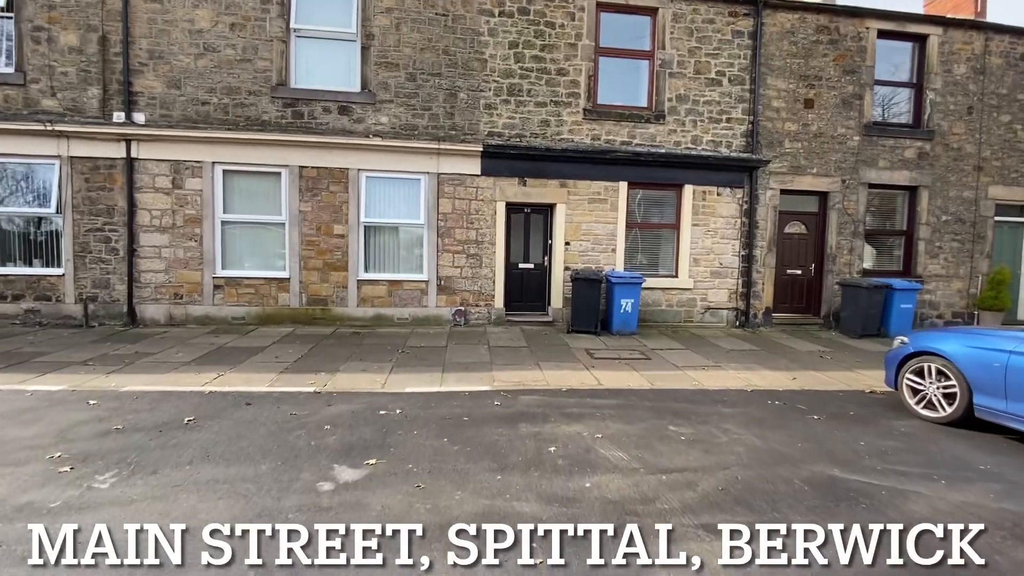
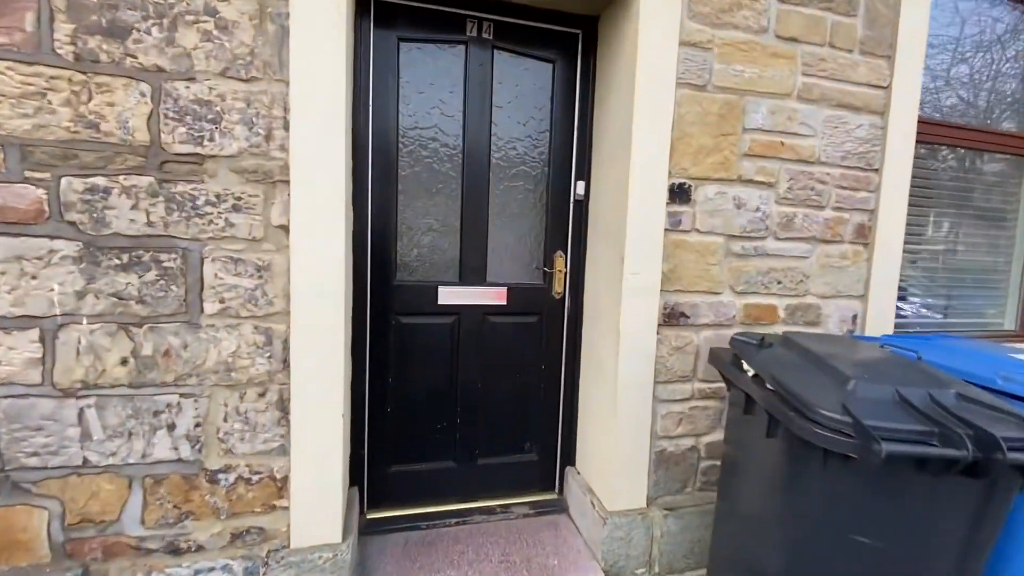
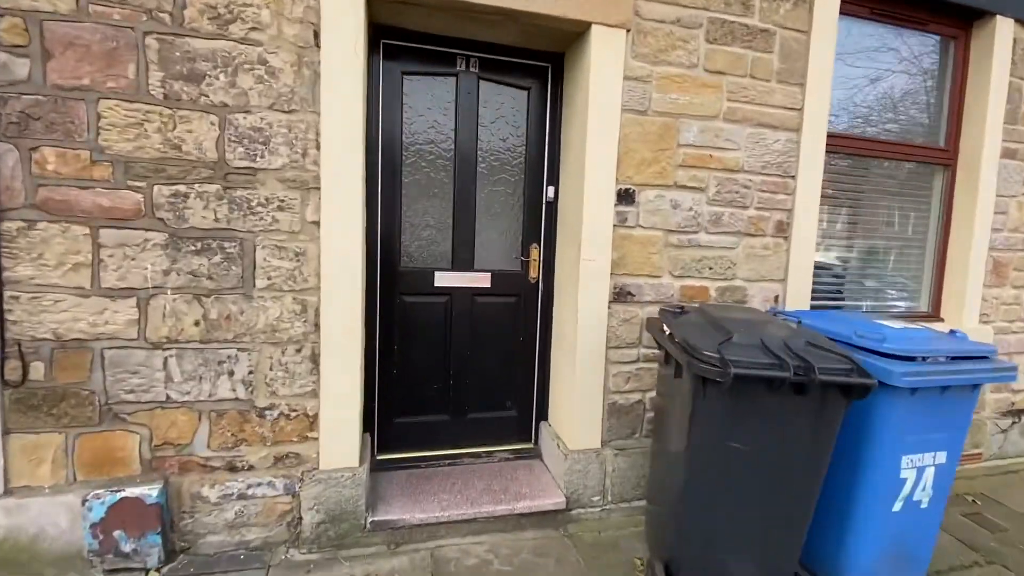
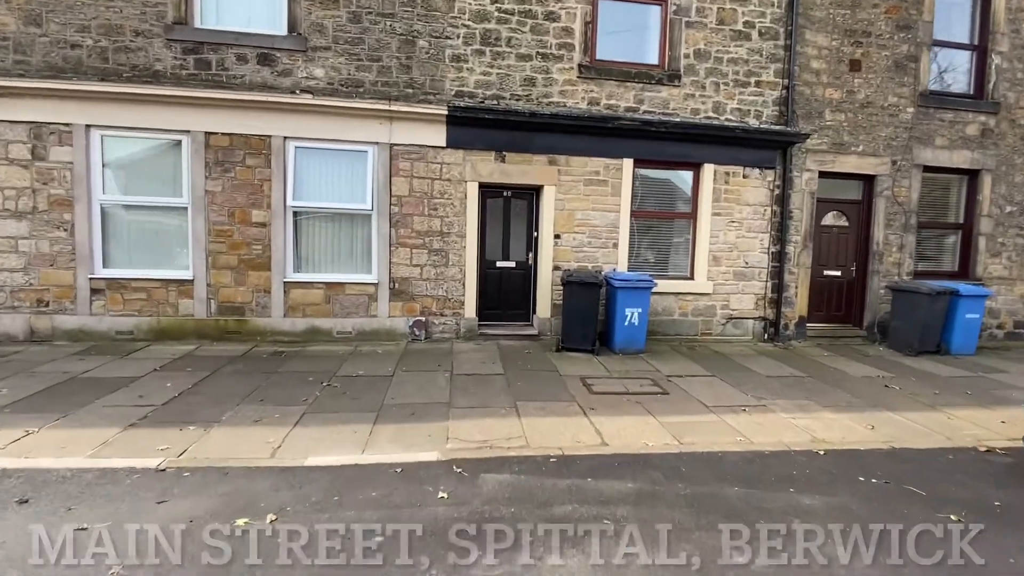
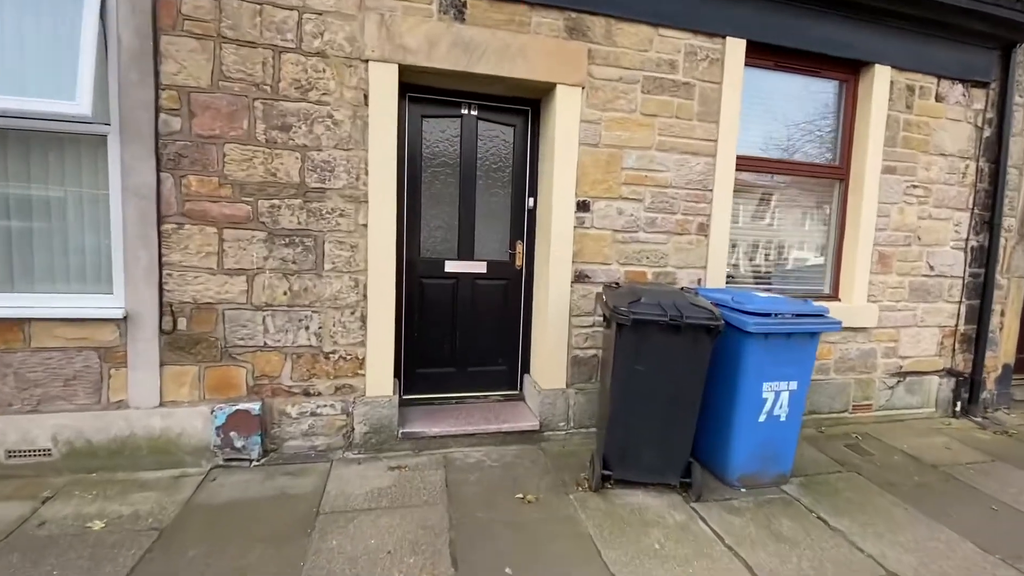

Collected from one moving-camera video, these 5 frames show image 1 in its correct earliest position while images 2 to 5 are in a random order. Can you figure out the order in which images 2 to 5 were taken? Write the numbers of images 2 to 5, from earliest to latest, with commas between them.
4, 5, 3, 2
